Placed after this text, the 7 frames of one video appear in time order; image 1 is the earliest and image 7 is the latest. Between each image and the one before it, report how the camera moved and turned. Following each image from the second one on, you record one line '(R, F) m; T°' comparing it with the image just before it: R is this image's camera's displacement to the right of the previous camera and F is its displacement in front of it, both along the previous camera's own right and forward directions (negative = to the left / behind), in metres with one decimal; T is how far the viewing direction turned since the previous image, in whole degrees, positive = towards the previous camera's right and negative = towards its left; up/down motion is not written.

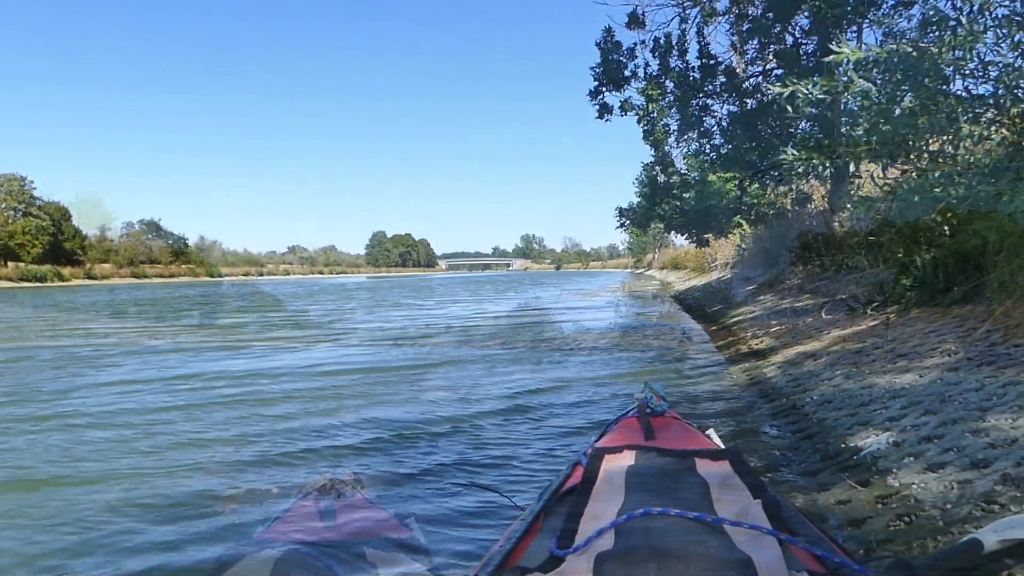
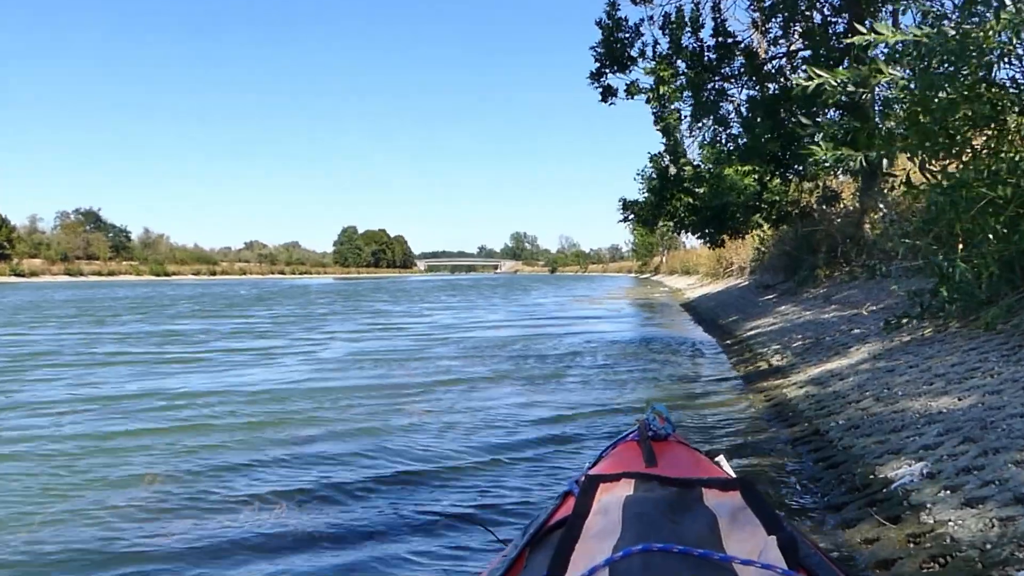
(+0.1, +1.5) m; 0°
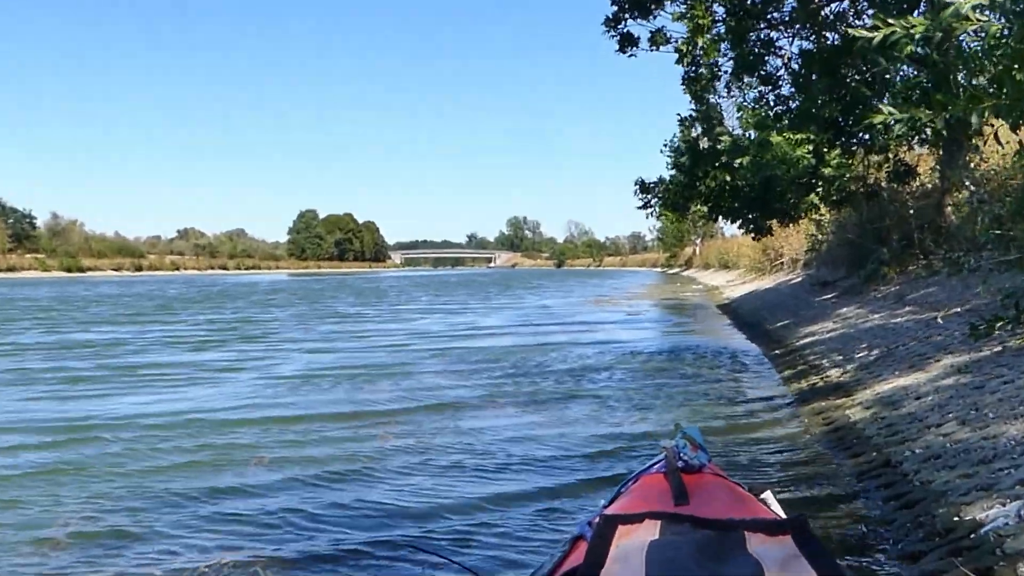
(+0.3, +2.1) m; -2°
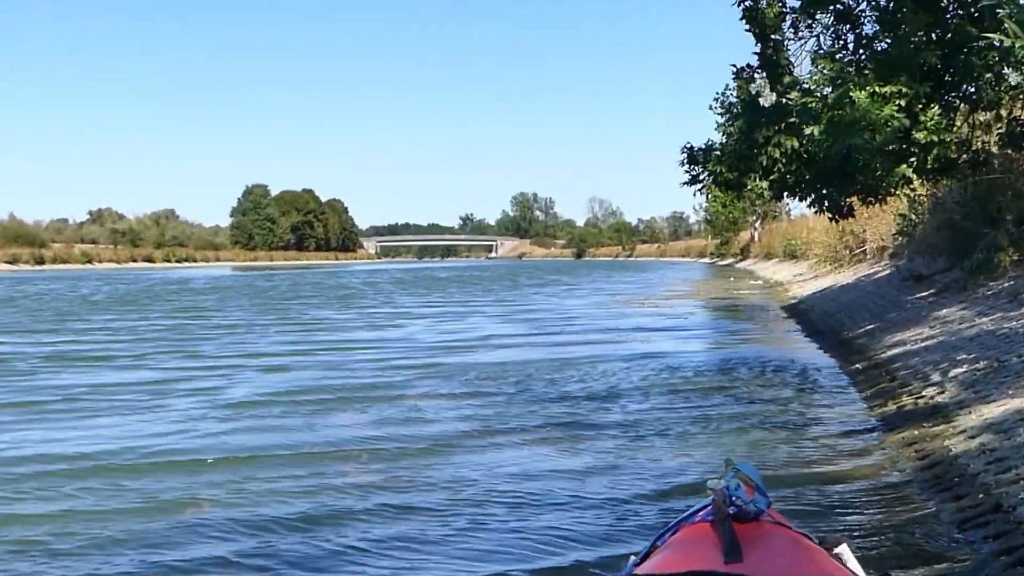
(+0.1, +1.9) m; -1°
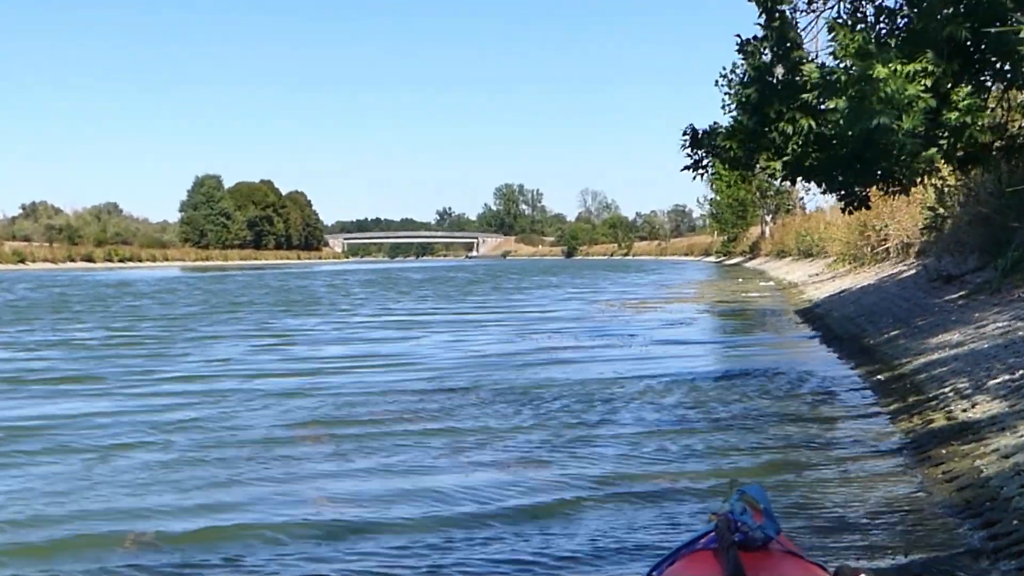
(+0.1, +0.7) m; 0°
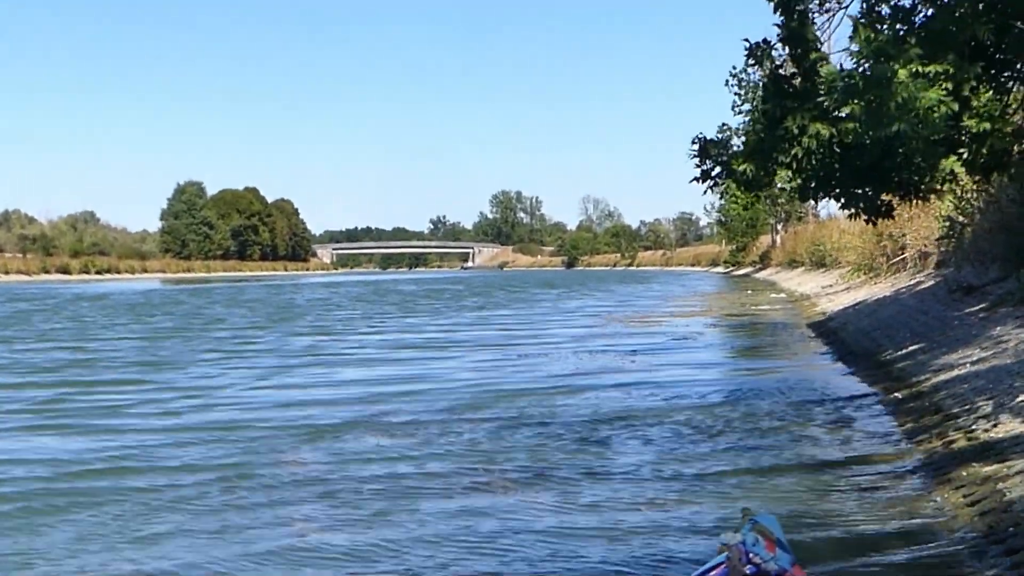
(0.0, +0.3) m; 0°
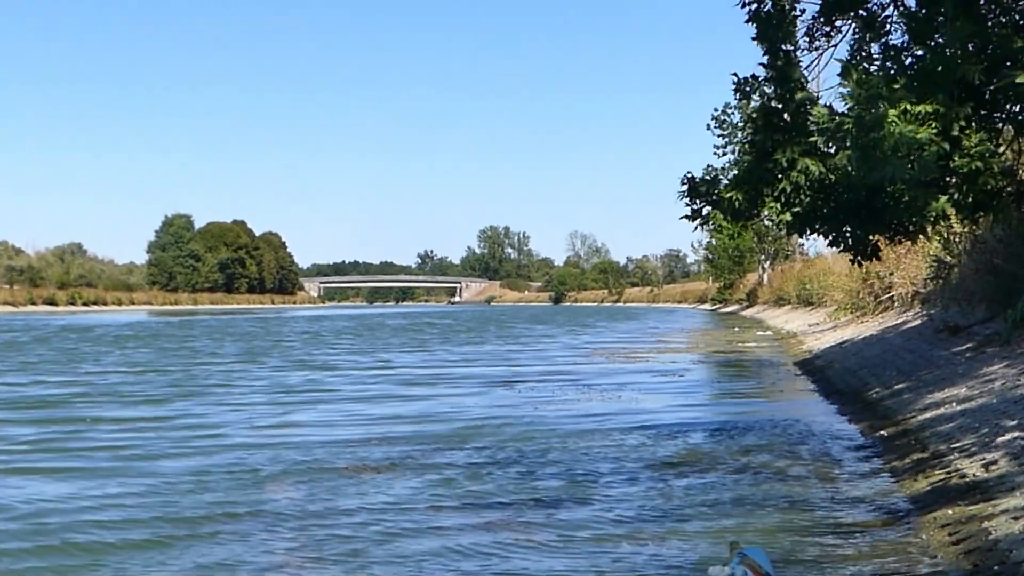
(0.0, 0.0) m; 0°
